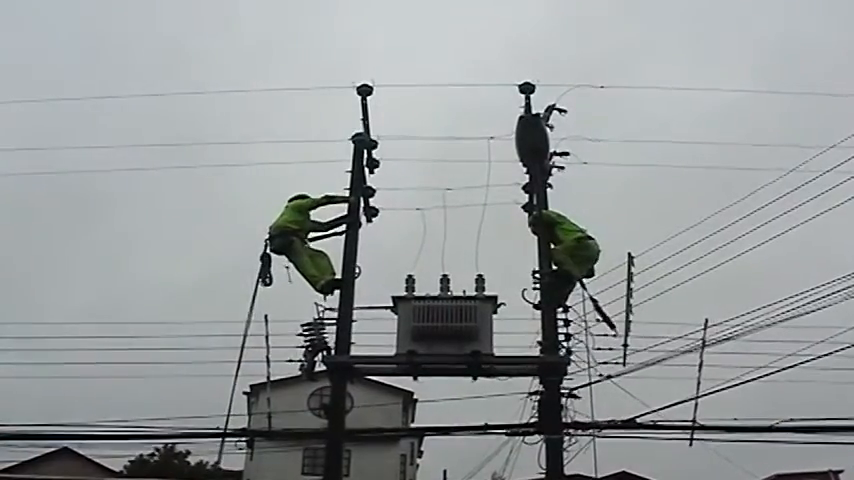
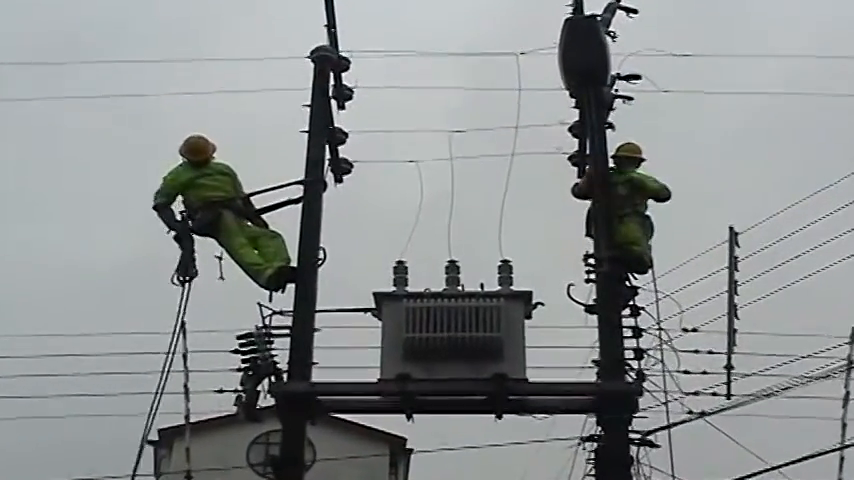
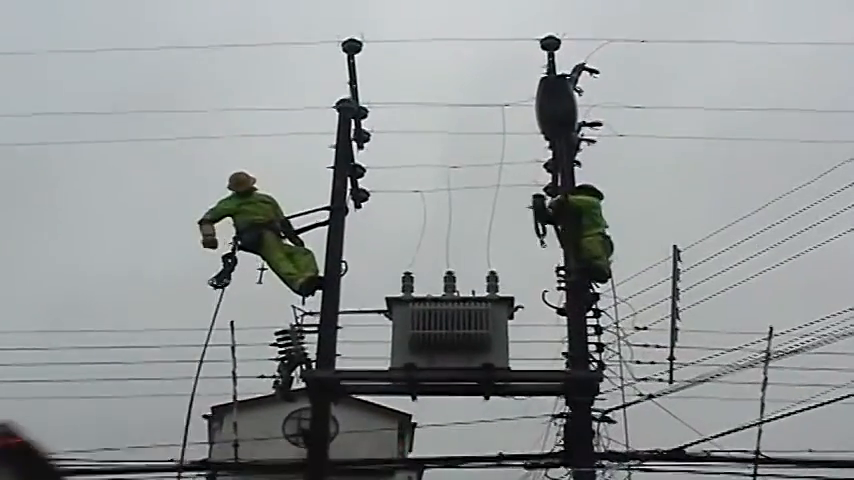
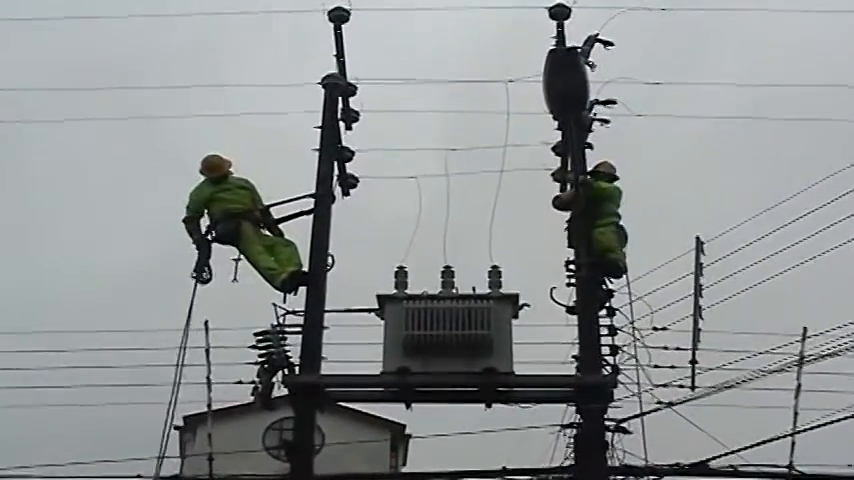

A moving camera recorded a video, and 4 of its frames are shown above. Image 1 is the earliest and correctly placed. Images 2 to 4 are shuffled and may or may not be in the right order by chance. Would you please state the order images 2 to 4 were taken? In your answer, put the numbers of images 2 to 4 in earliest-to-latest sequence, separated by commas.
3, 4, 2
